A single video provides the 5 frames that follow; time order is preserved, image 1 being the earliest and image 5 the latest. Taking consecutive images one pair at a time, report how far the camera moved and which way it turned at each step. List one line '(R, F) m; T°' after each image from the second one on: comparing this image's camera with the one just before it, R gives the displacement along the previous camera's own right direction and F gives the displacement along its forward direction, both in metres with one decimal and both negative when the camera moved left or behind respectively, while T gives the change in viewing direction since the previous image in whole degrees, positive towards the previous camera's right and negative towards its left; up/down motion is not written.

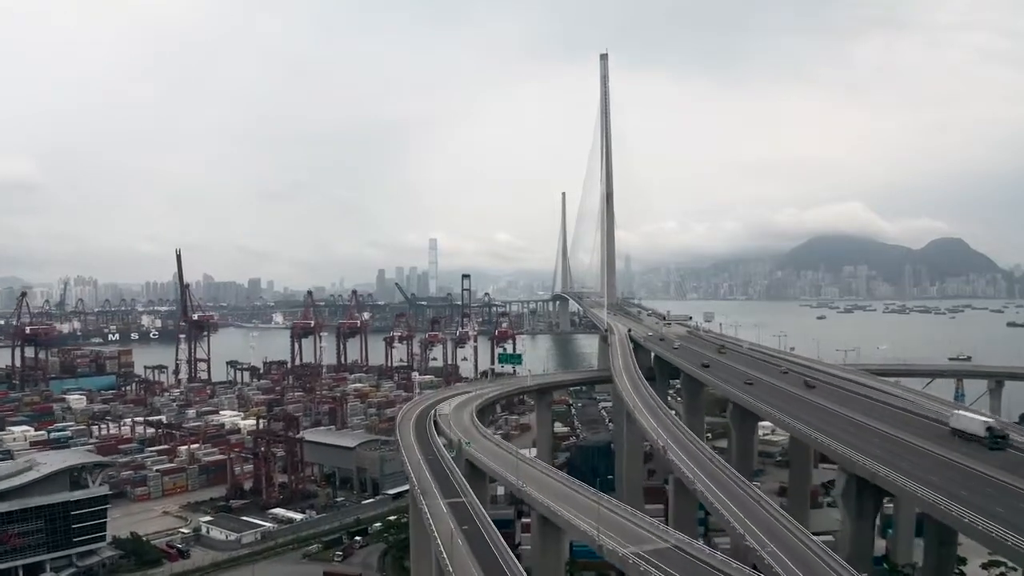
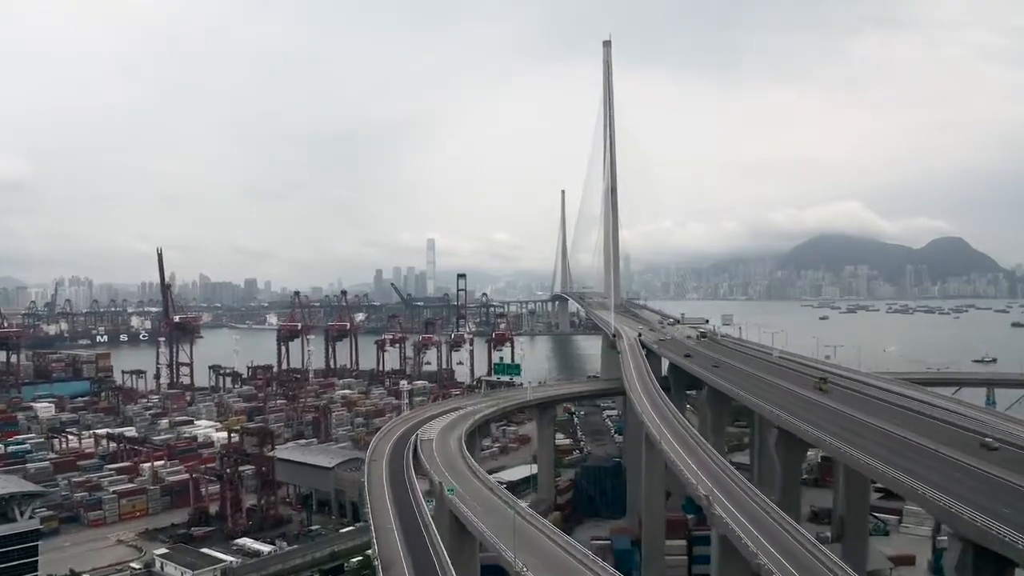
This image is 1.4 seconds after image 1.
(0.0, +2.8) m; 0°
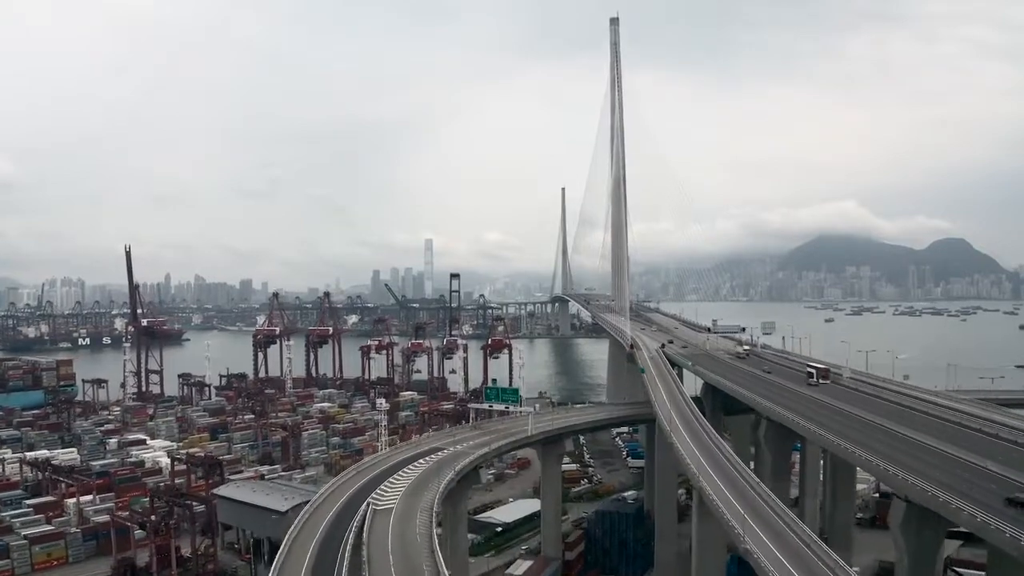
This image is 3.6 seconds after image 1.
(0.0, +4.4) m; 0°
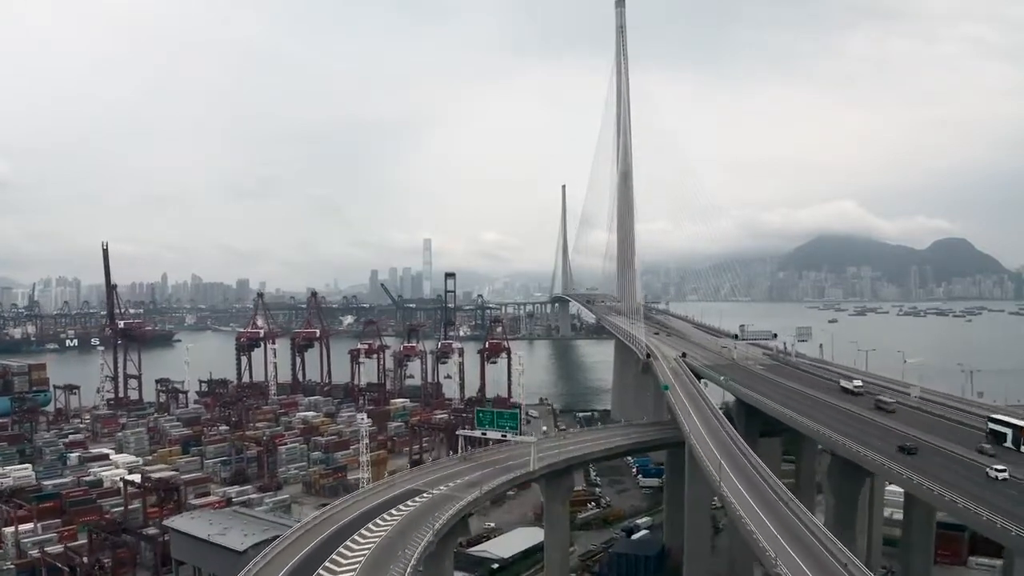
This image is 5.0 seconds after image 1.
(0.0, +2.8) m; 0°
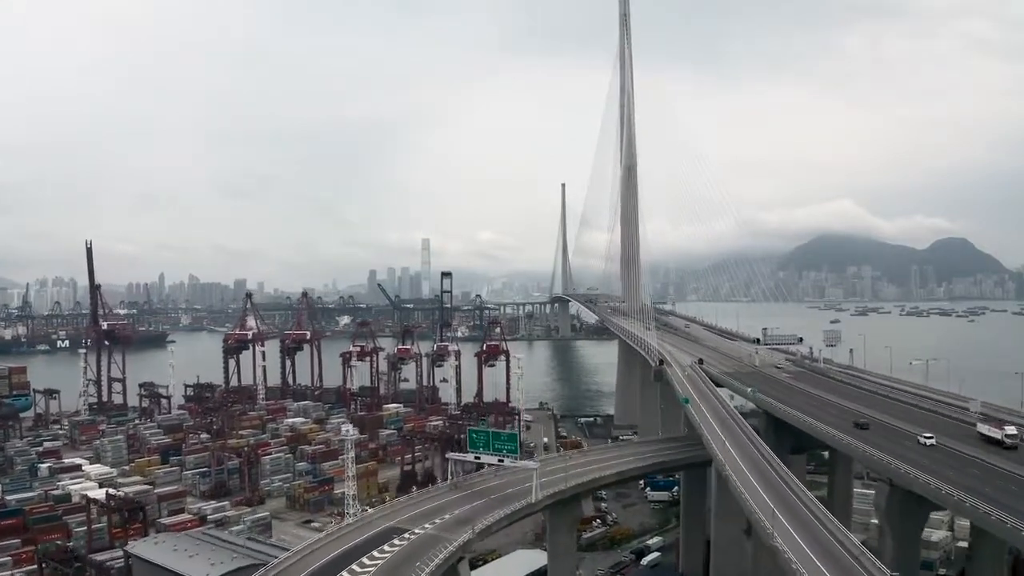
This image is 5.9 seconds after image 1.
(0.0, +1.7) m; 0°
